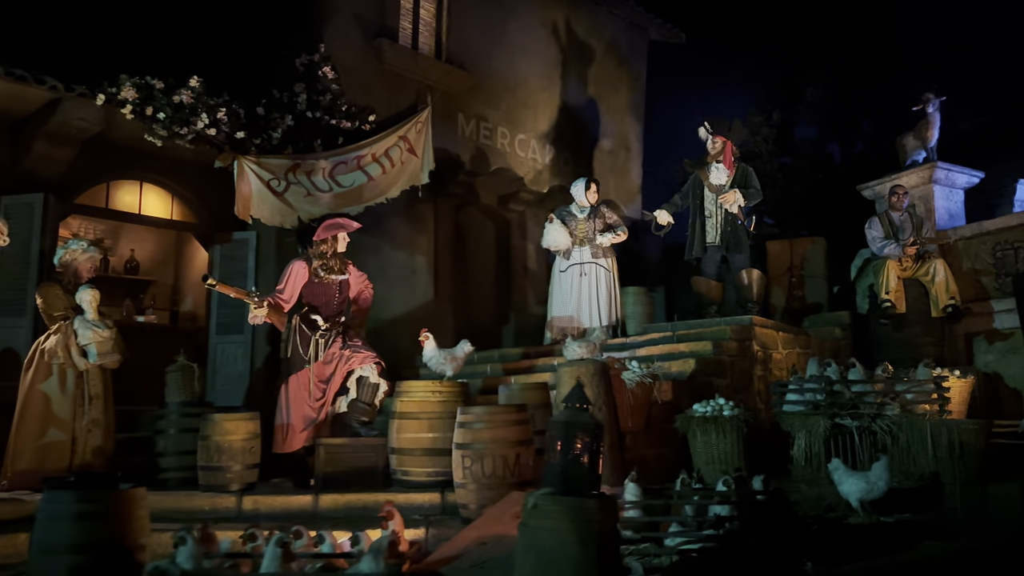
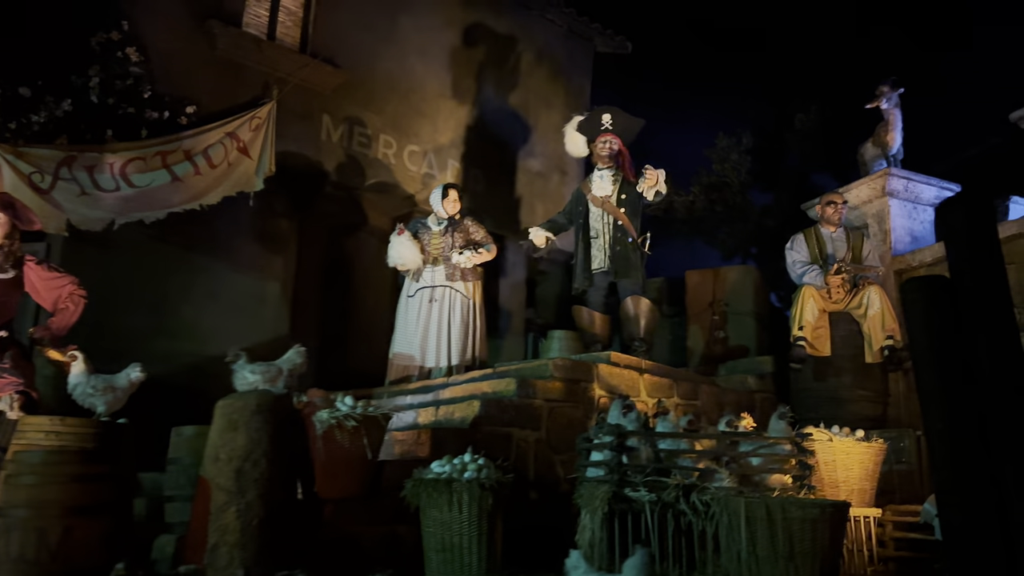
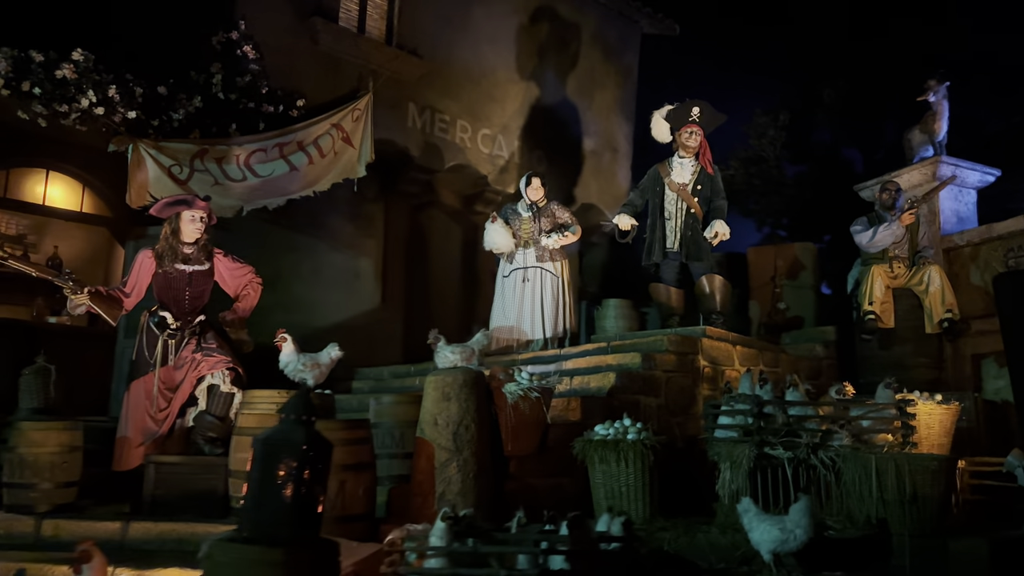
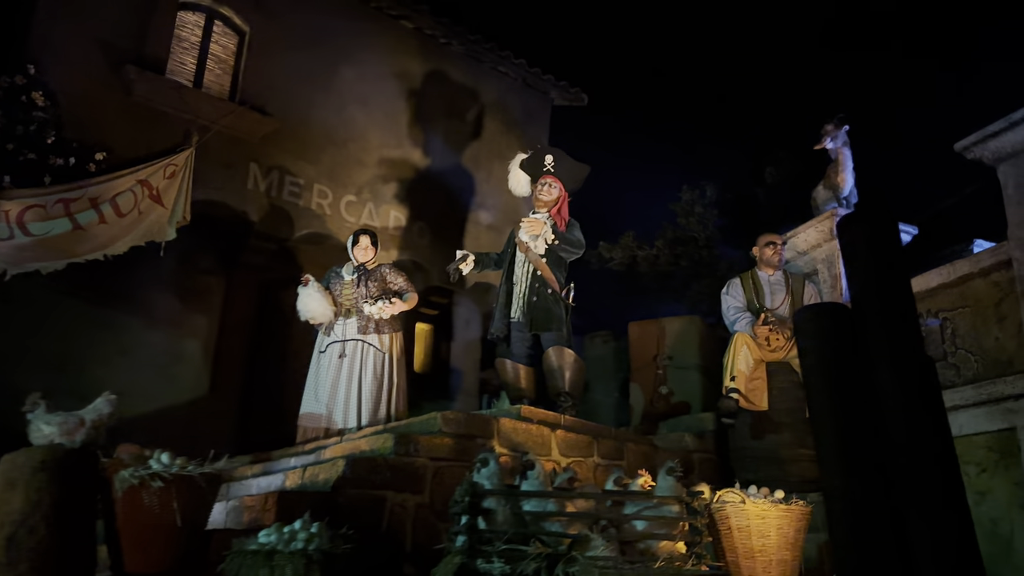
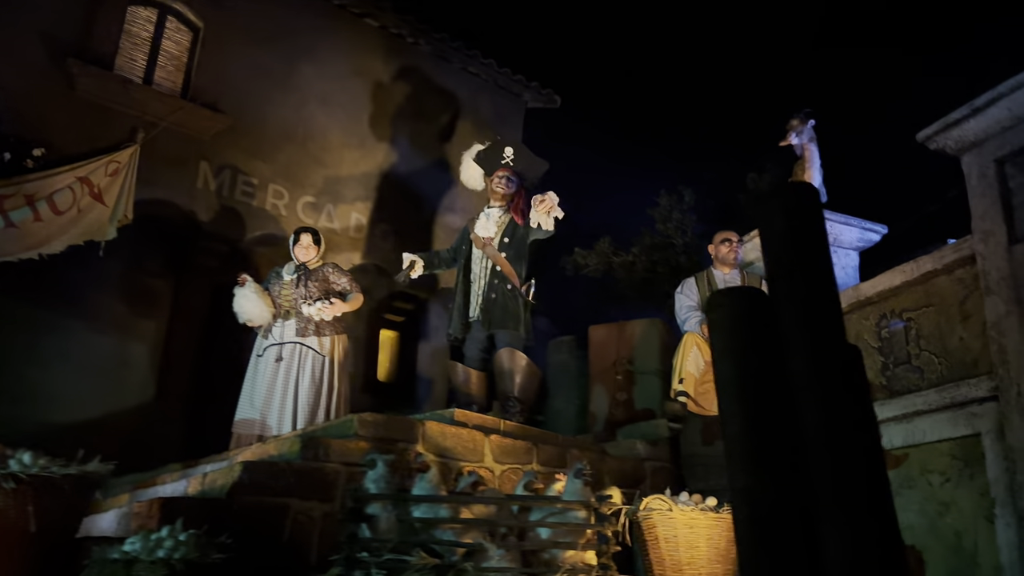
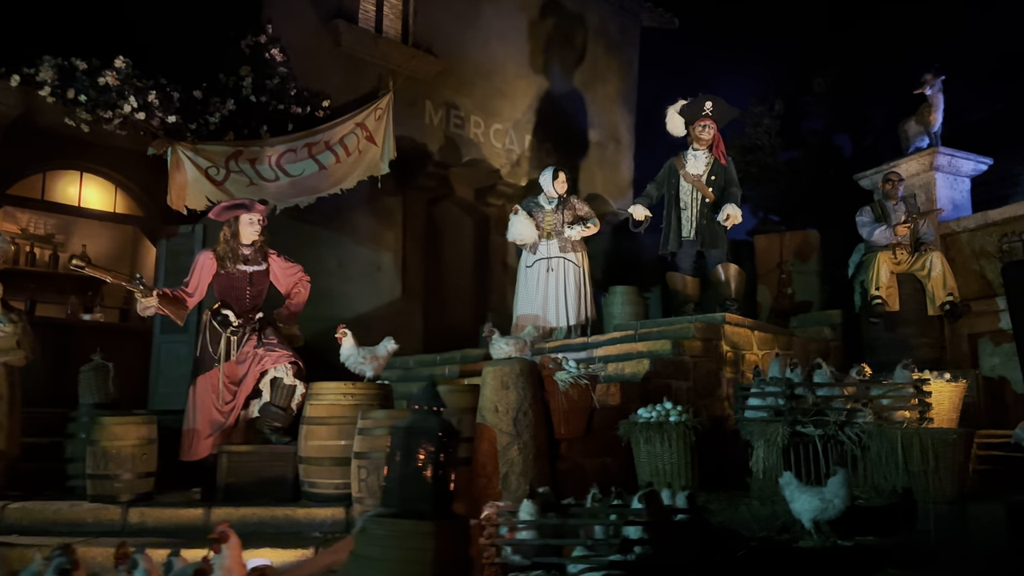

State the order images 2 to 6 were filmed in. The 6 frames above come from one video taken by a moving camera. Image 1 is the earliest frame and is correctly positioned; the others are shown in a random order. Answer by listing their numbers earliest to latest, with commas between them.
6, 3, 2, 4, 5
